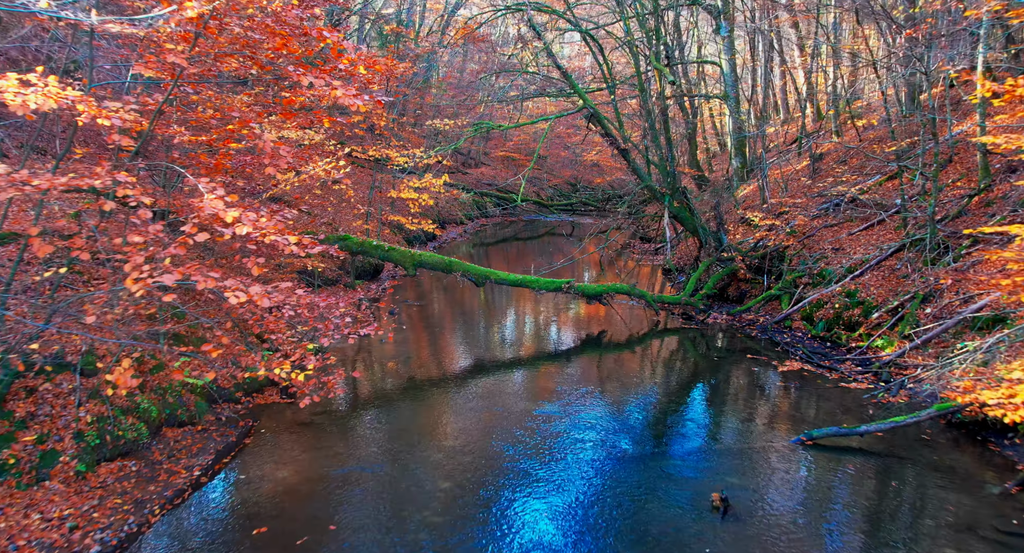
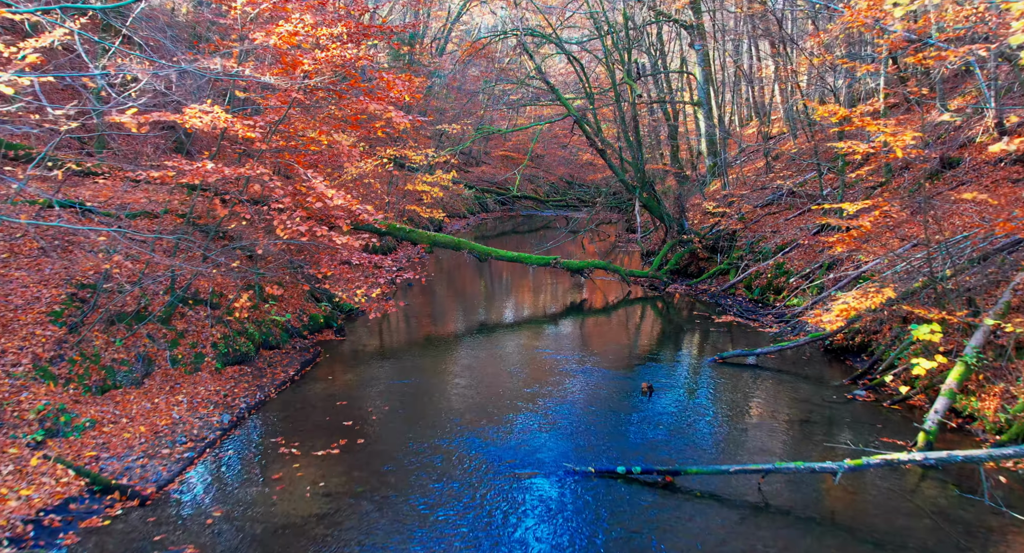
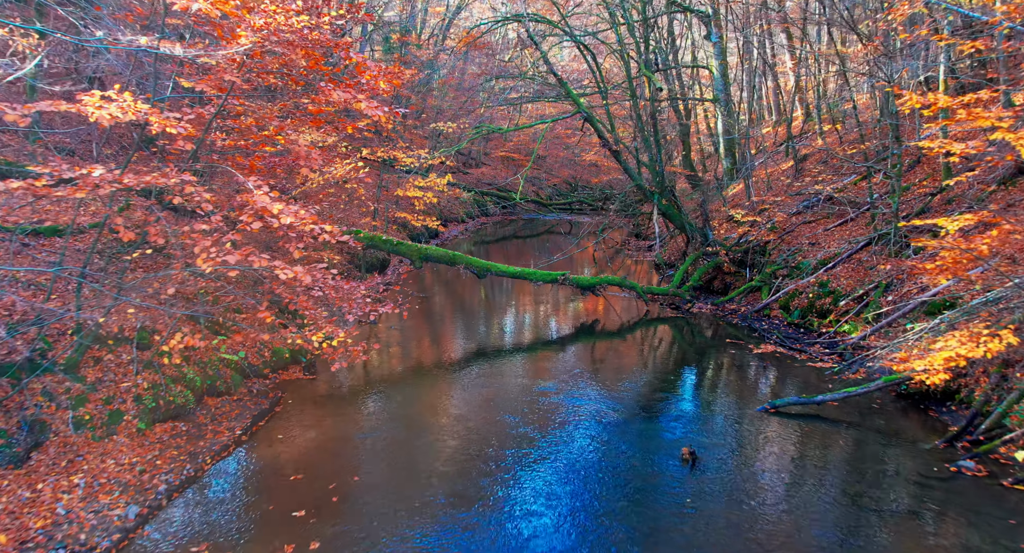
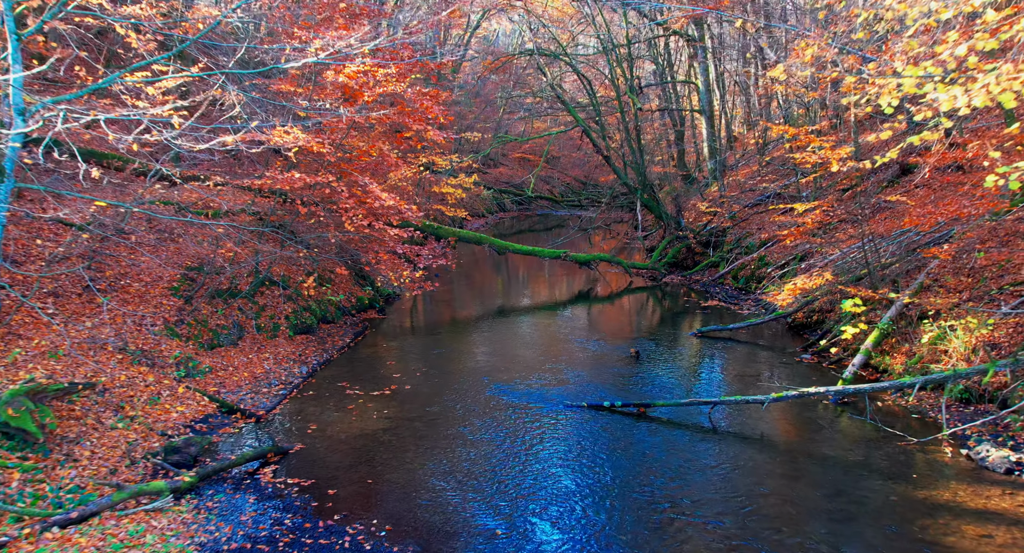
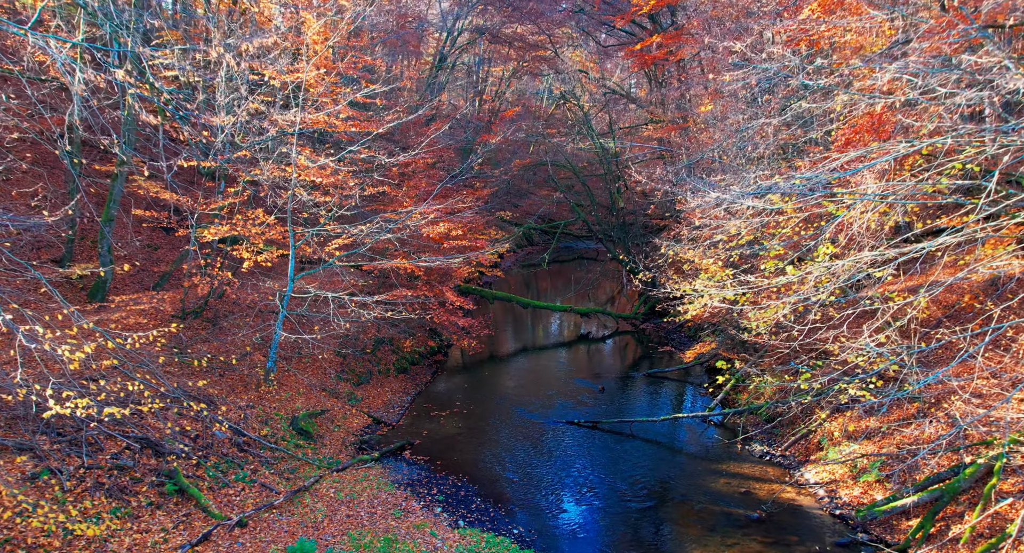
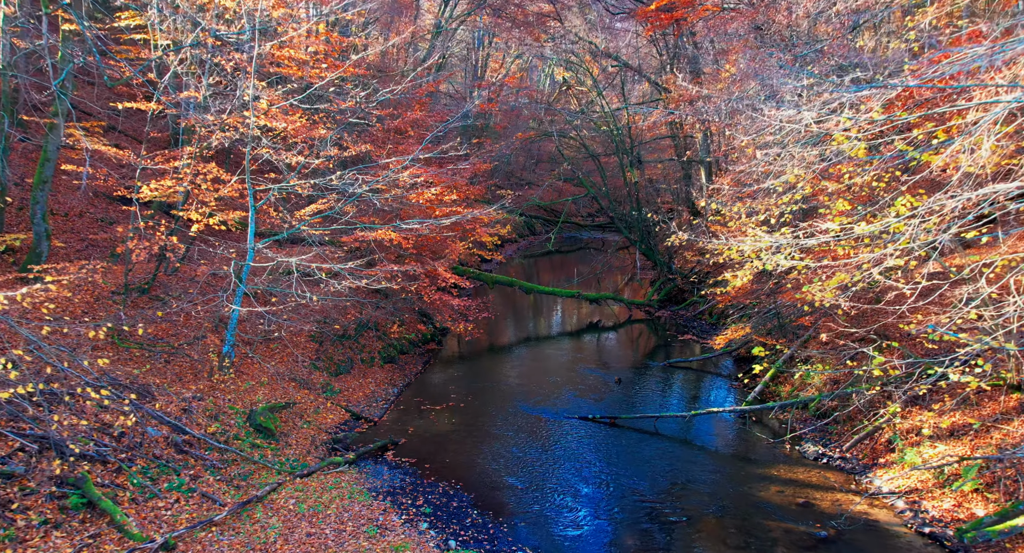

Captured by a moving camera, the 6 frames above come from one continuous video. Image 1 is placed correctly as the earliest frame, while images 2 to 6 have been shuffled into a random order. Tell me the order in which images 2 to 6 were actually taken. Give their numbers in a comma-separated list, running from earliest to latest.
3, 2, 4, 6, 5
